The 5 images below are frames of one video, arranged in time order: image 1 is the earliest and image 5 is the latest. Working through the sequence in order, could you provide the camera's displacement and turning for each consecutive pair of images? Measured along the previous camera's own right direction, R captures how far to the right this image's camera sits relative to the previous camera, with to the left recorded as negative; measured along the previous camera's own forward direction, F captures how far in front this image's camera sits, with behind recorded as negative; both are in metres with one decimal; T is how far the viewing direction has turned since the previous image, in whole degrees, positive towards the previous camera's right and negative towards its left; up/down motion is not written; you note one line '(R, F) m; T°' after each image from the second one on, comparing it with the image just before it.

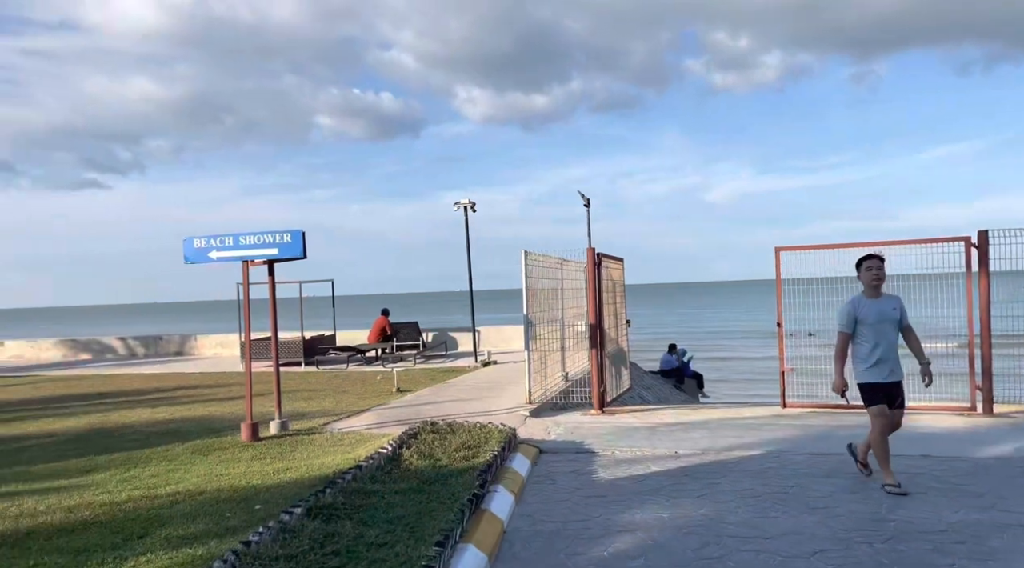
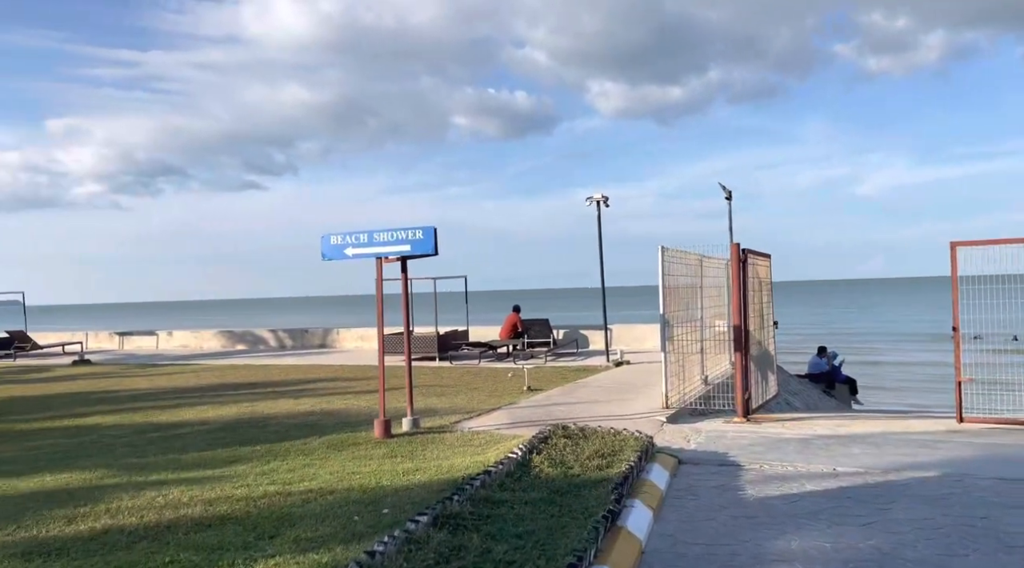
(0.0, +0.4) m; -8°
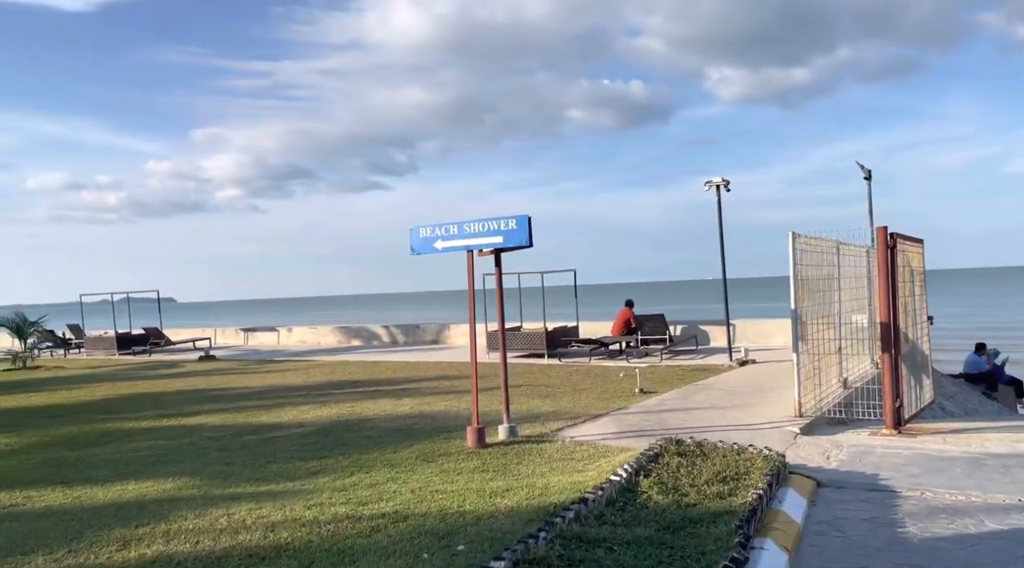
(+0.1, +0.9) m; -7°
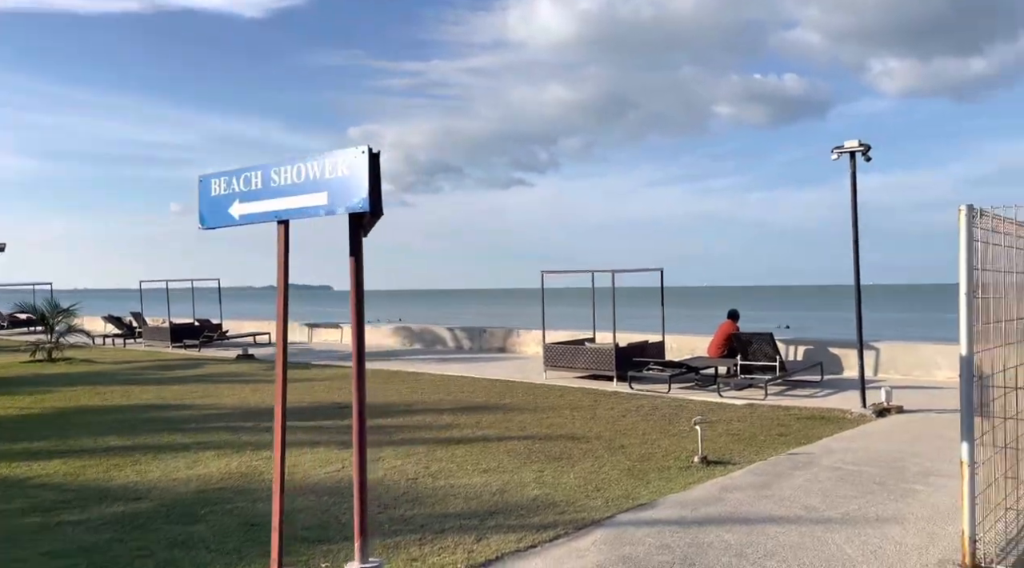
(+1.2, +4.3) m; -9°
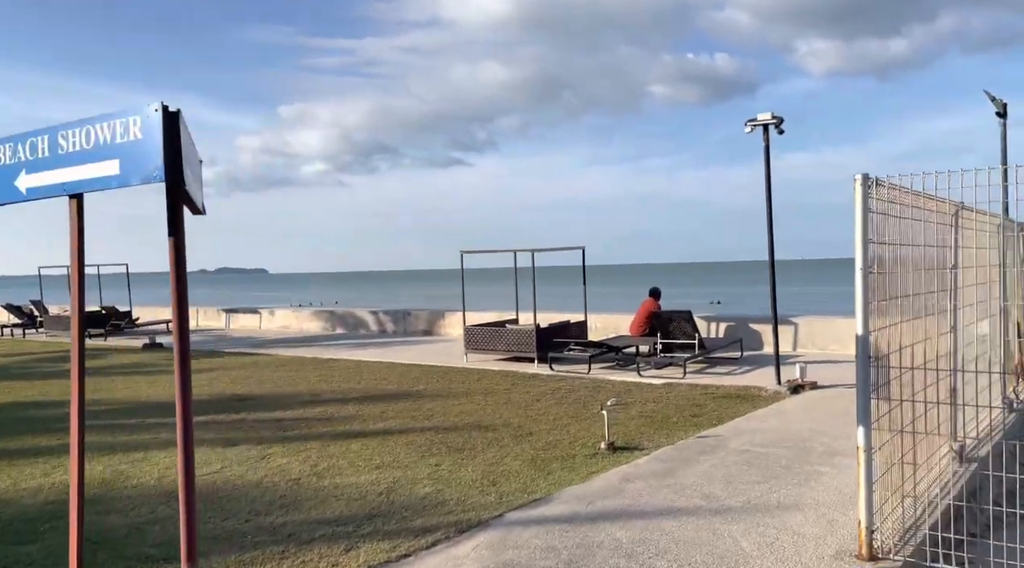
(+0.3, +0.4) m; +4°
